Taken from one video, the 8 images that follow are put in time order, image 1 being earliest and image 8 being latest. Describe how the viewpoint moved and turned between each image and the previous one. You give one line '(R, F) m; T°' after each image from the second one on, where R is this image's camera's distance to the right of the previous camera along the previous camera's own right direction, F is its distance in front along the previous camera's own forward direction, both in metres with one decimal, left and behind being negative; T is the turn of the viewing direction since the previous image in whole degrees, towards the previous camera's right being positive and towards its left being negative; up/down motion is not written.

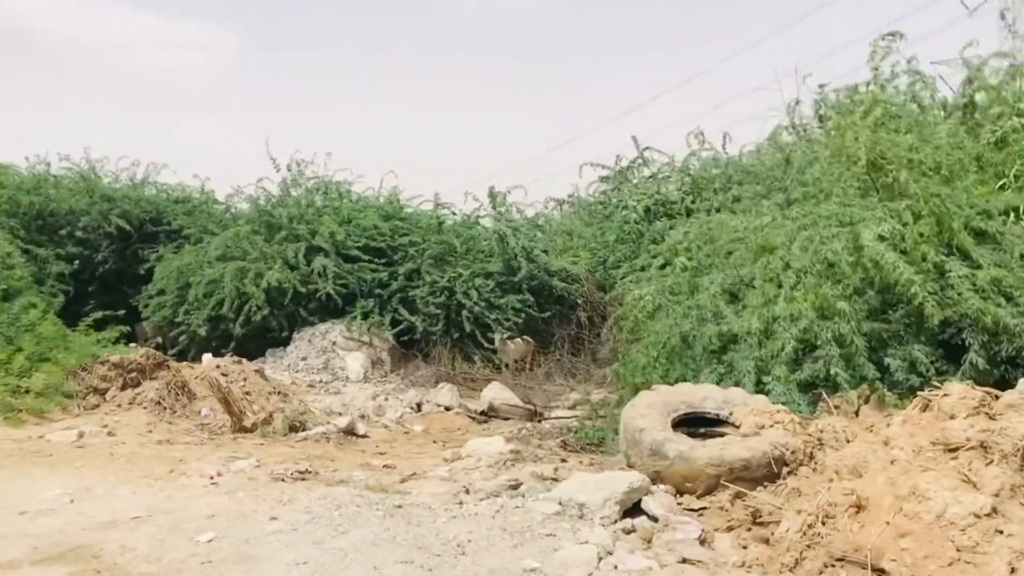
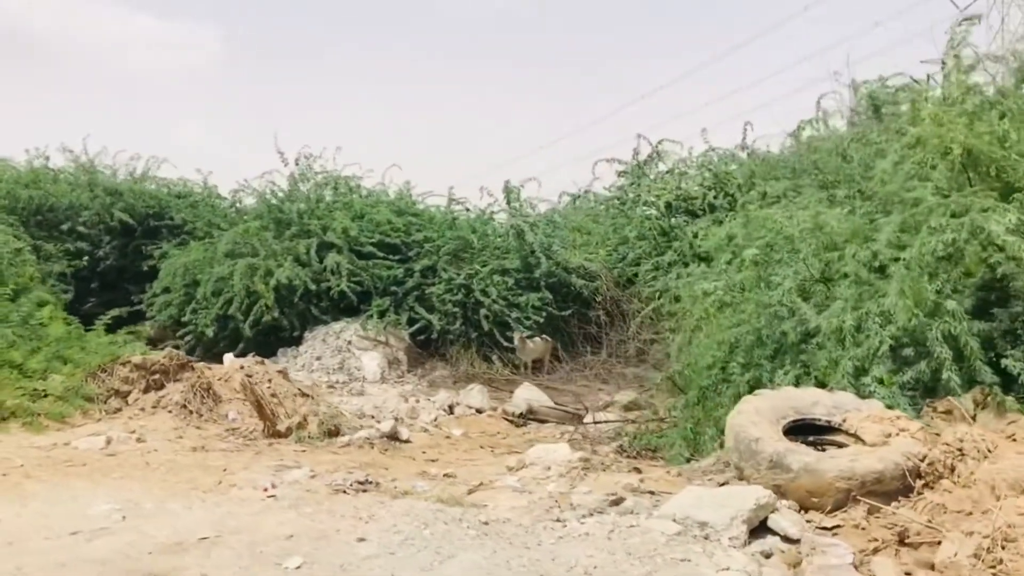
(-0.6, +0.4) m; +1°
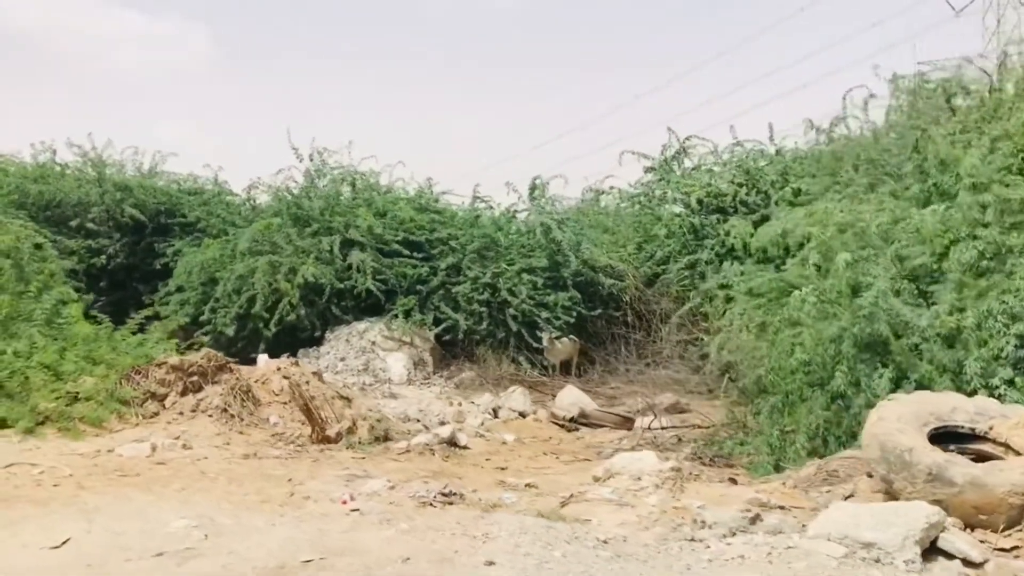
(-0.6, +0.4) m; +1°
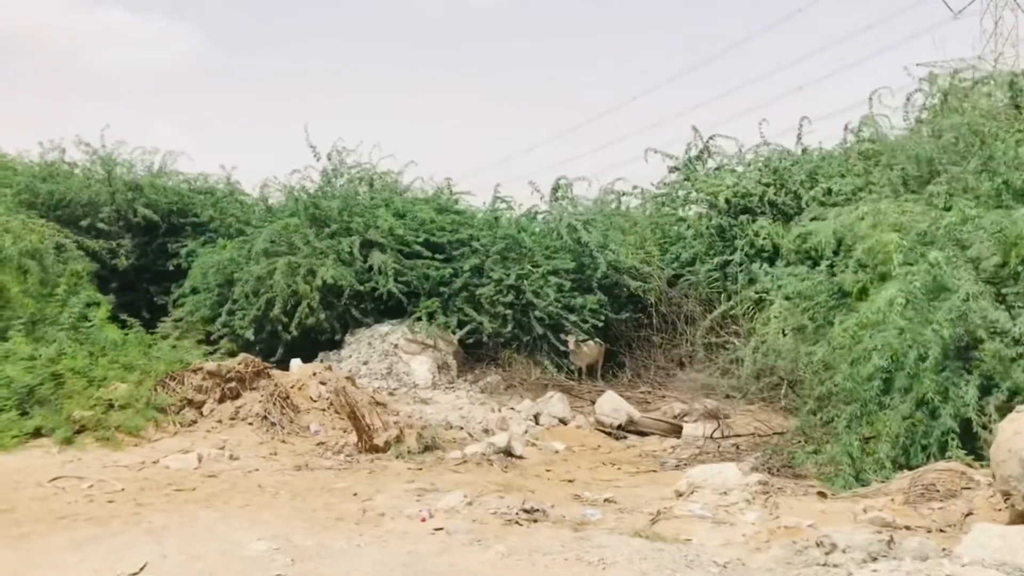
(-0.5, +0.3) m; +1°
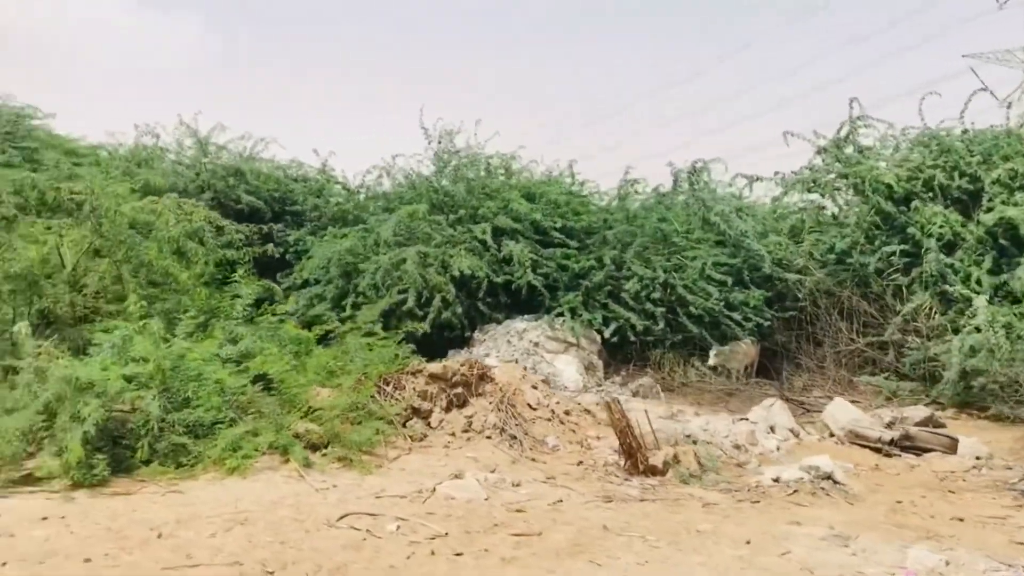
(-2.0, +1.3) m; -1°
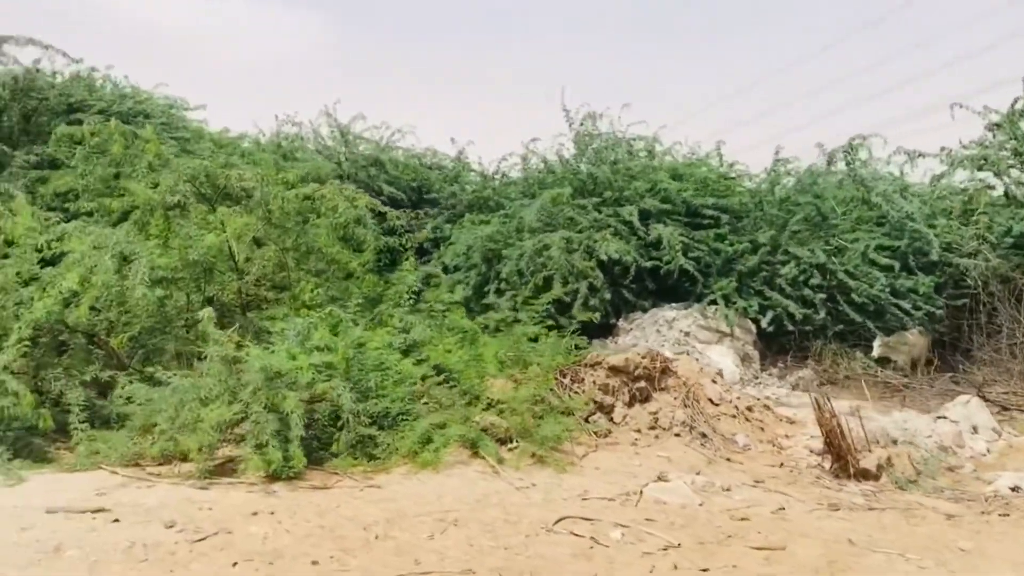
(-0.5, +0.3) m; -7°
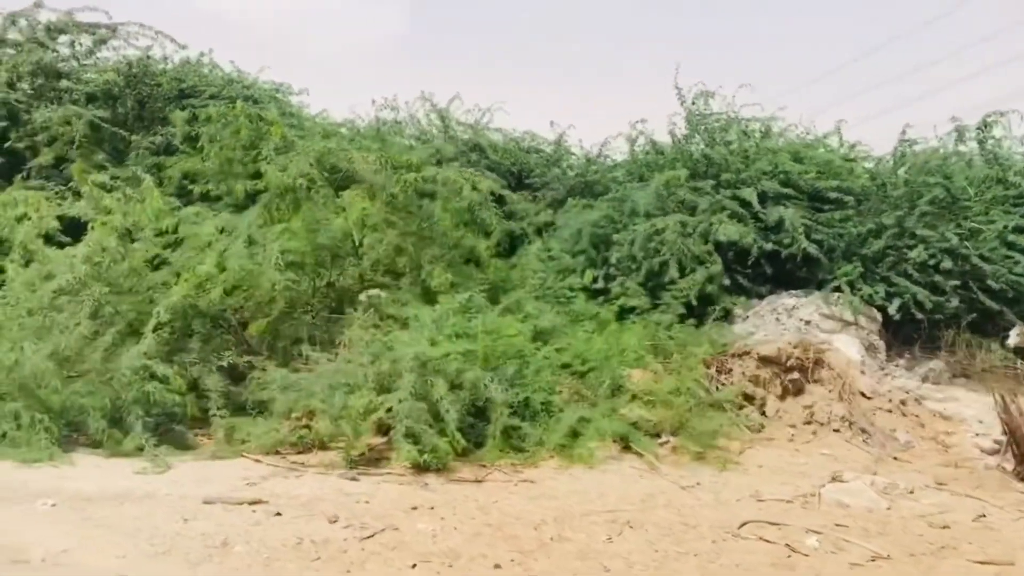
(-0.4, +0.3) m; -5°
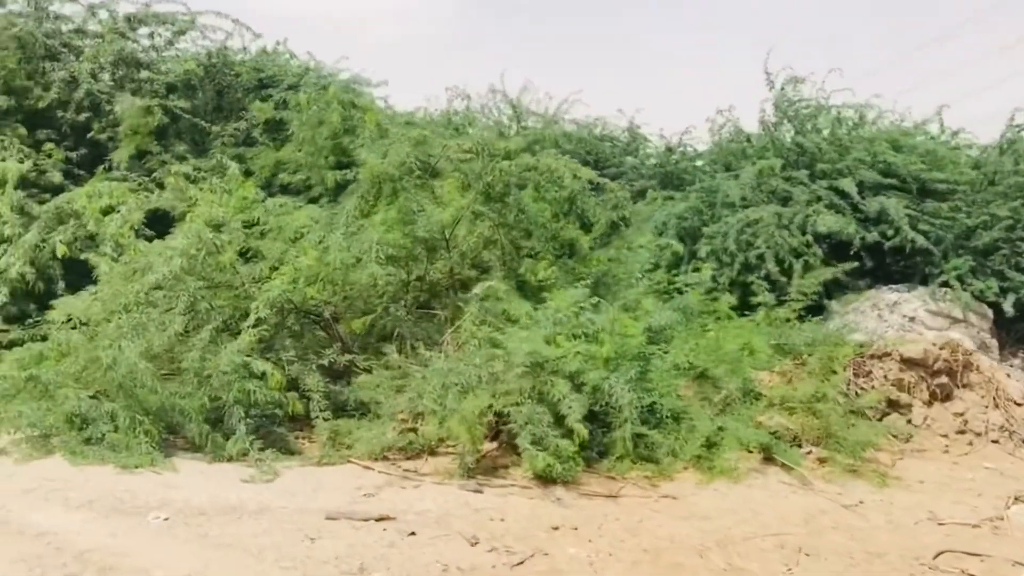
(-0.4, +0.4) m; -3°
